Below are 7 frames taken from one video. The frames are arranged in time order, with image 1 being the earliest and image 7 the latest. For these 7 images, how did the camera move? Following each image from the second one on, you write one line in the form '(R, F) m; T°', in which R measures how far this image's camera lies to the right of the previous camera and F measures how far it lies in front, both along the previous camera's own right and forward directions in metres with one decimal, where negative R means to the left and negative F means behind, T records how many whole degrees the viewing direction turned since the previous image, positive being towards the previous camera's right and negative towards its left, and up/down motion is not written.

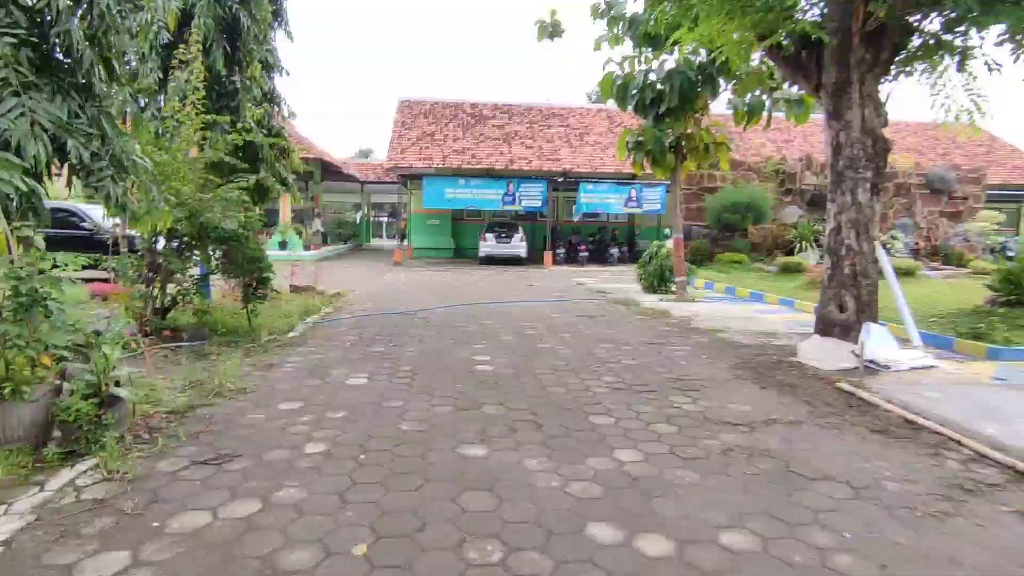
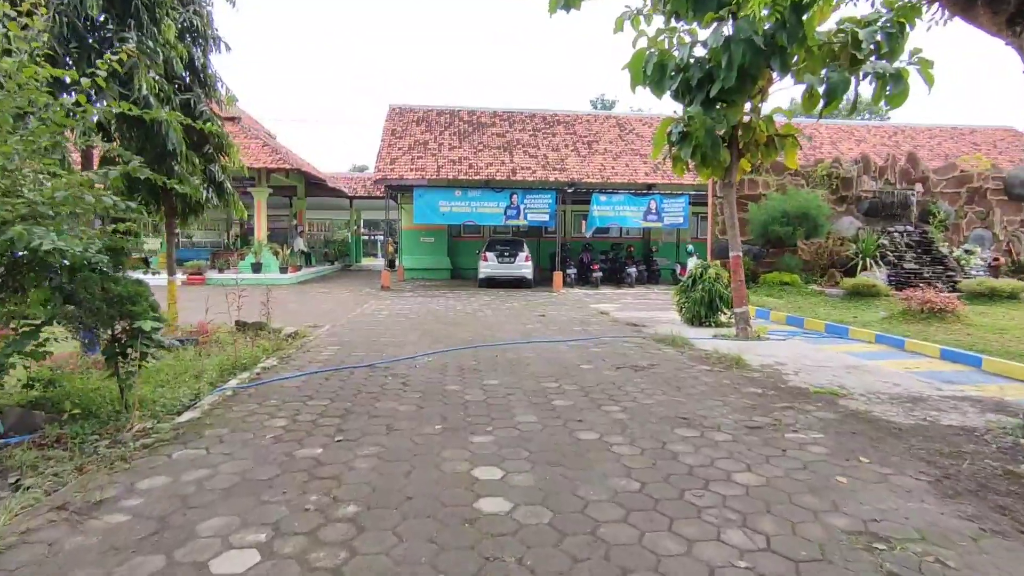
(-0.1, +2.2) m; 0°
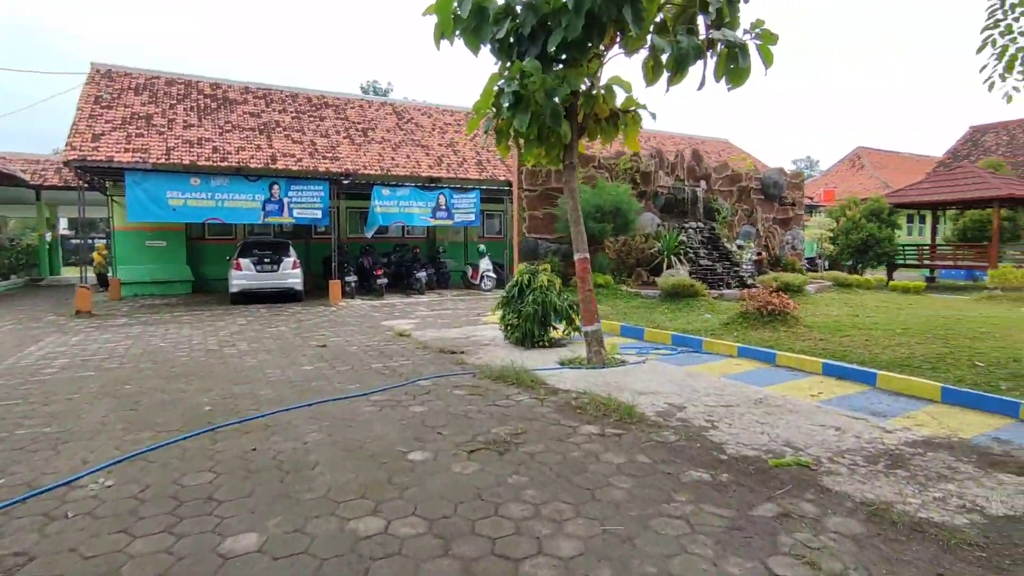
(0.0, +2.4) m; +22°
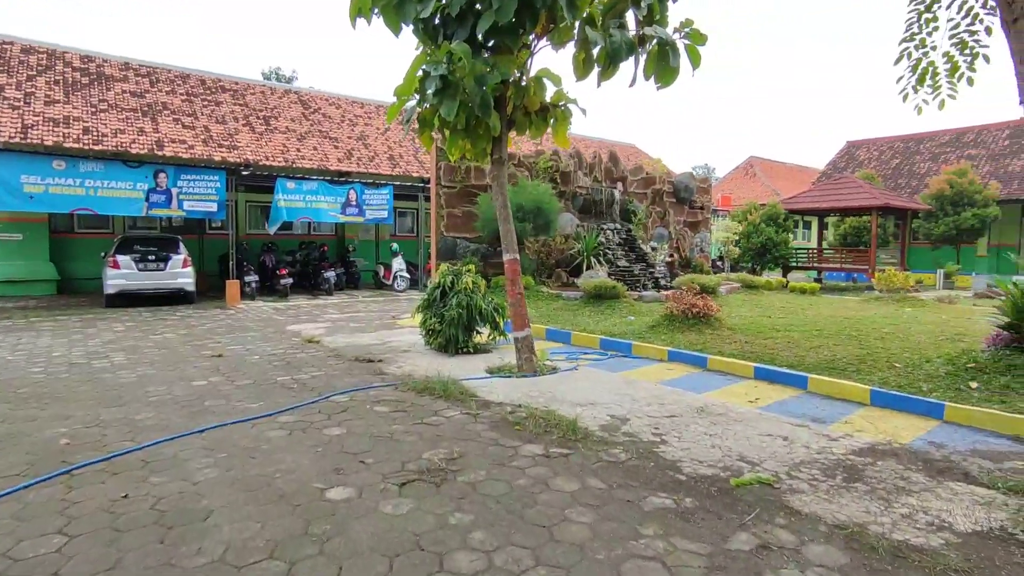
(-0.1, +0.4) m; +9°
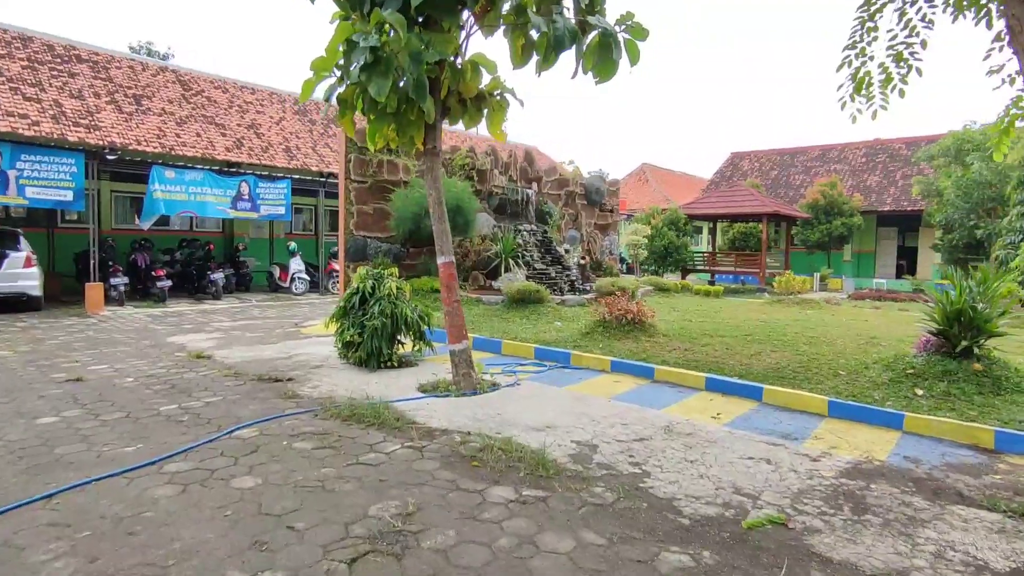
(-0.4, +0.6) m; +10°
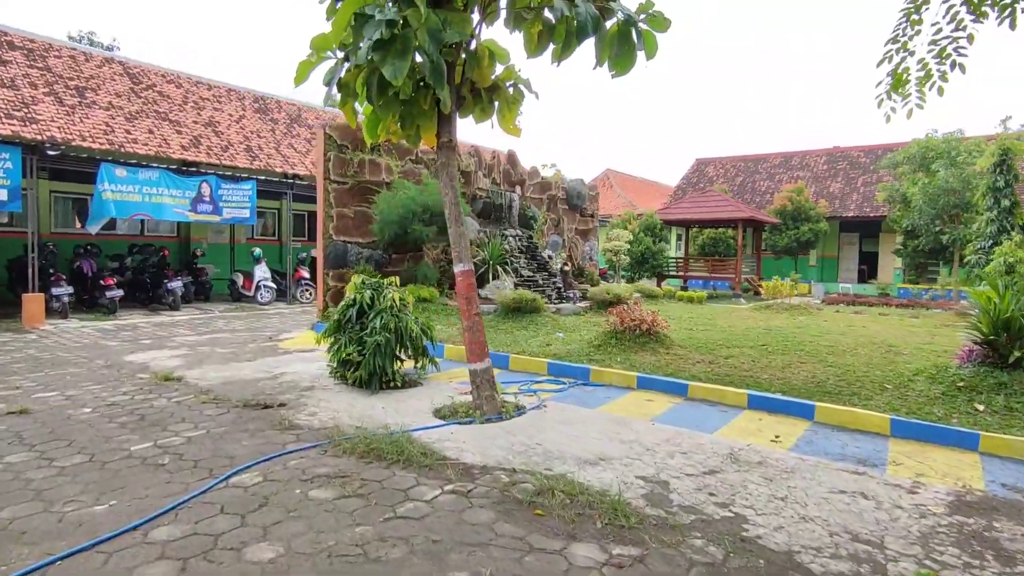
(-0.5, +0.6) m; +4°
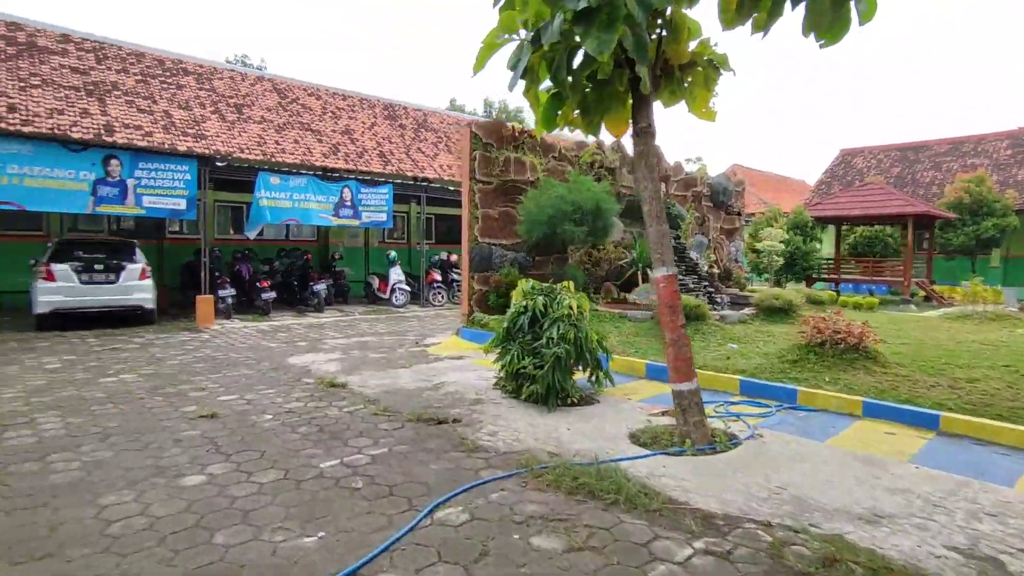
(-0.7, +0.5) m; -11°
